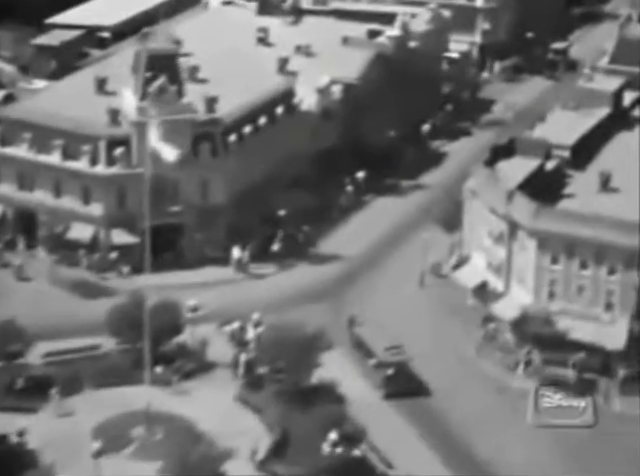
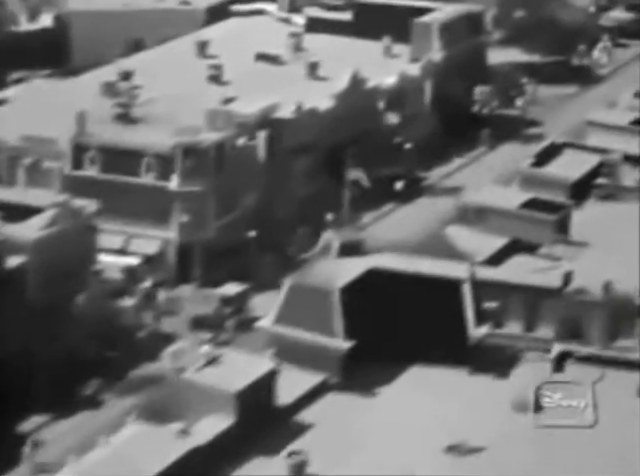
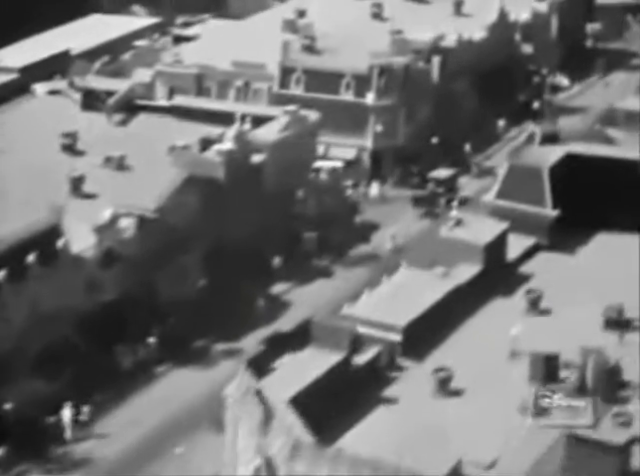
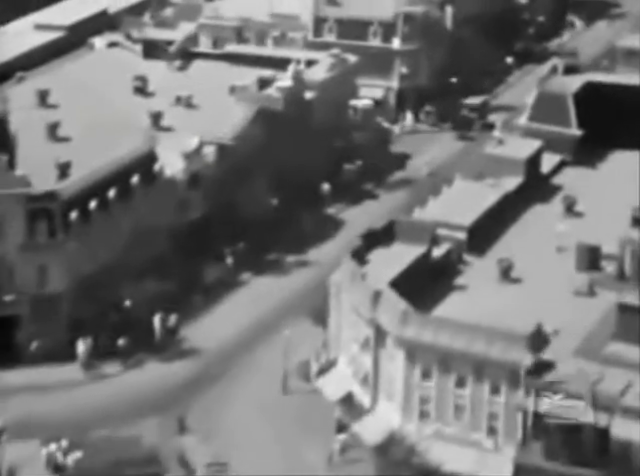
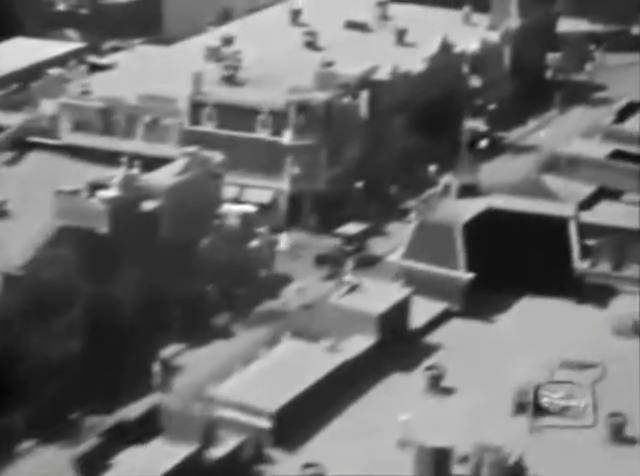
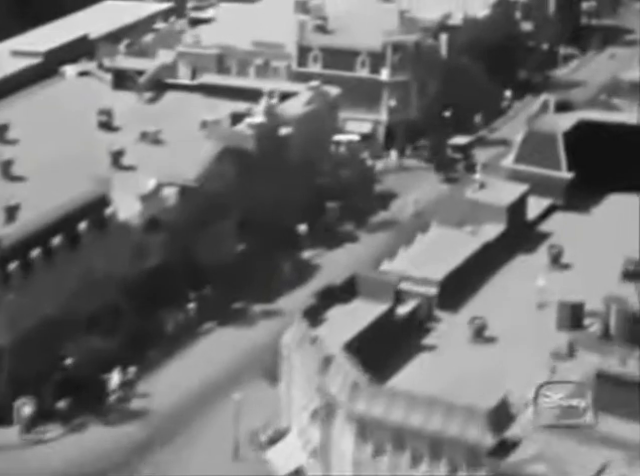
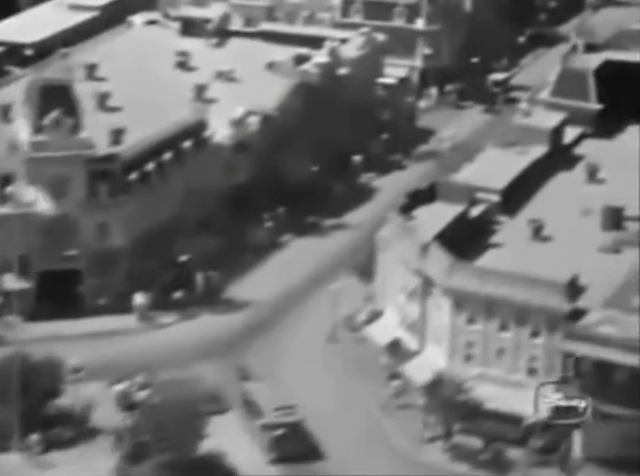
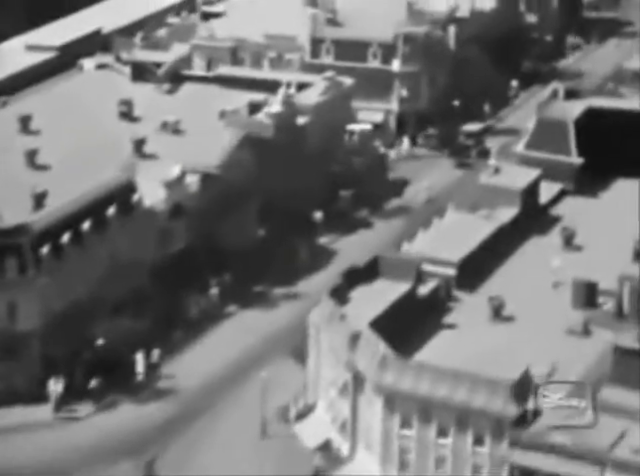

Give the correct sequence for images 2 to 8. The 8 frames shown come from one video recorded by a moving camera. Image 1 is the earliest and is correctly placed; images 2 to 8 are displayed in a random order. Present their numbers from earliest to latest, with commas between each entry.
7, 4, 8, 6, 3, 5, 2
